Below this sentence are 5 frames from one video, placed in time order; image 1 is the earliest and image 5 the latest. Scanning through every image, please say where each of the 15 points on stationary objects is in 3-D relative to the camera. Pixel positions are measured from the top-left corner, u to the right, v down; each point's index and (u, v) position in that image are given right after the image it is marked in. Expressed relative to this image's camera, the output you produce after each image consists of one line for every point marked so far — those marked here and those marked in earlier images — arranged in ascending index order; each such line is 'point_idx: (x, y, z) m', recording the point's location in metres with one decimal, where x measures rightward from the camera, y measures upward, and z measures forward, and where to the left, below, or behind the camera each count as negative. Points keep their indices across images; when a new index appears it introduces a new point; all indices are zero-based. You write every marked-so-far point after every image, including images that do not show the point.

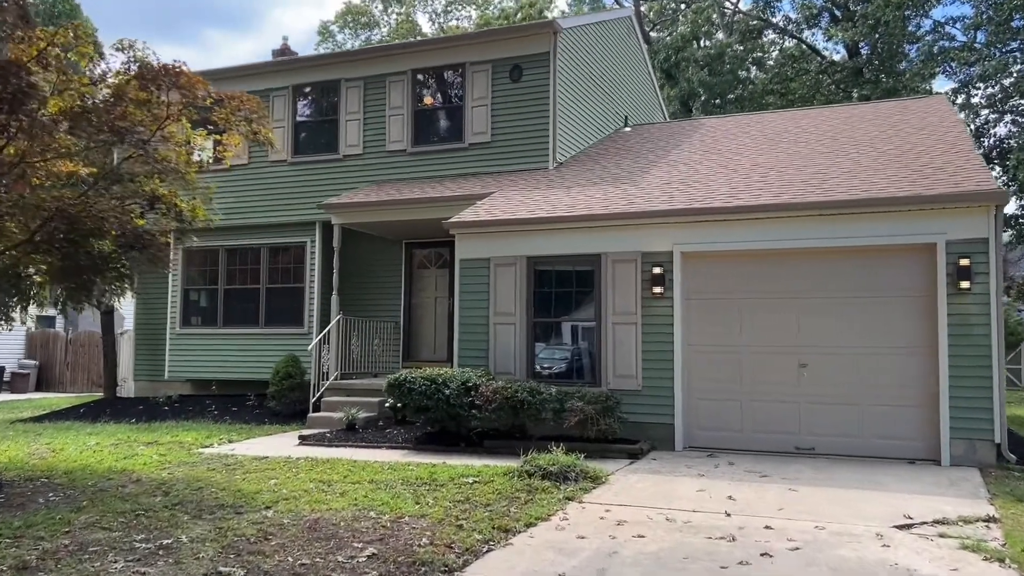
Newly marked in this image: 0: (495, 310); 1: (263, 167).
0: (-0.2, -0.3, +10.1) m
1: (-4.2, +2.0, +14.5) m
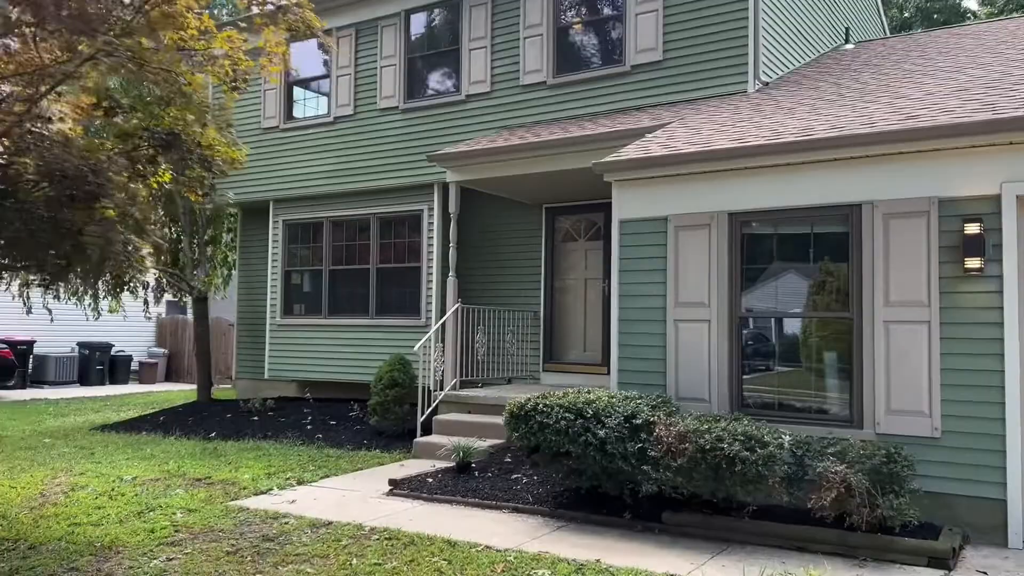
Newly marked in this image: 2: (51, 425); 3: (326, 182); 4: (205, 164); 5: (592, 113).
0: (+1.3, -0.1, +6.5) m
1: (-1.9, +2.3, +11.6) m
2: (-6.8, -2.0, +12.8) m
3: (-2.6, +1.5, +11.9) m
4: (-2.2, +0.9, +6.2) m
5: (+0.9, +2.0, +9.7) m
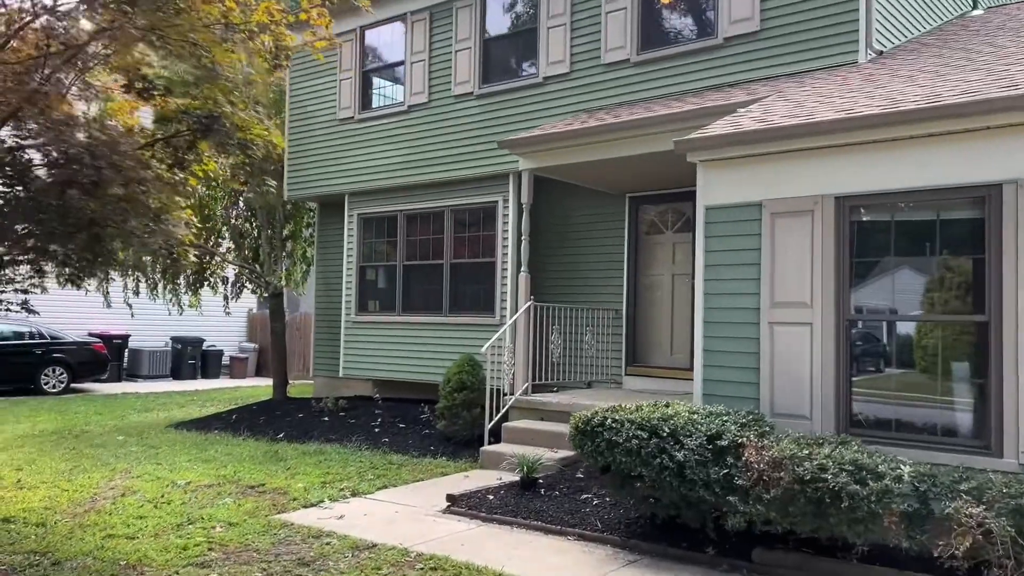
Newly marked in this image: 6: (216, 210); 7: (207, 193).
0: (+1.7, -0.1, +5.7) m
1: (-0.9, +2.3, +11.0) m
2: (-5.6, -2.0, +12.8) m
3: (-1.5, +1.5, +11.4) m
4: (-1.8, +0.9, +5.7) m
5: (+1.7, +2.0, +8.8) m
6: (-4.6, +1.2, +13.5) m
7: (-4.7, +1.5, +13.4) m
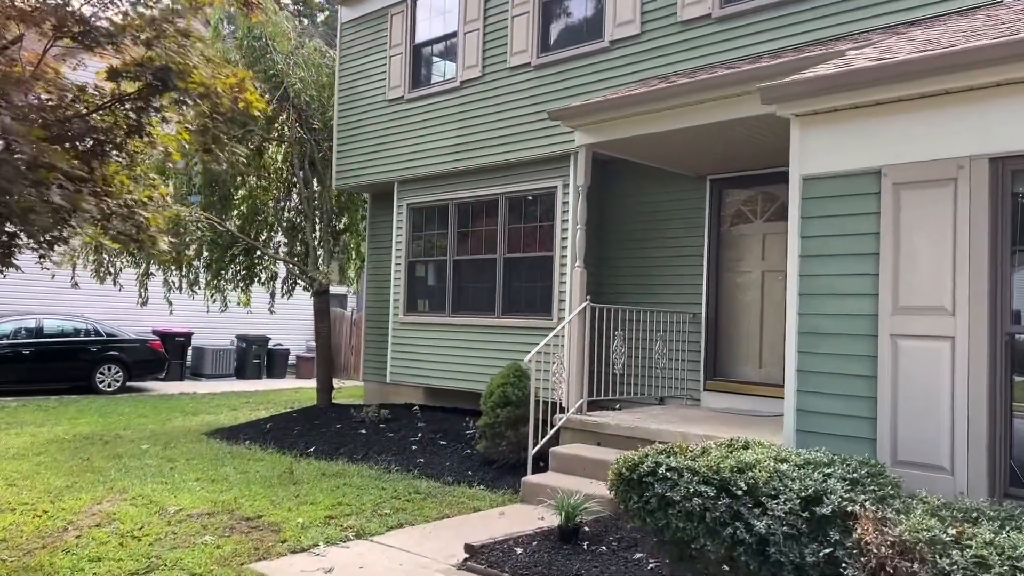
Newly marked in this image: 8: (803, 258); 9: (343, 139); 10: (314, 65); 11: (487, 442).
0: (+1.8, -0.1, +4.2) m
1: (-0.1, +2.4, +9.7) m
2: (-4.7, -1.9, +12.0) m
3: (-0.7, +1.5, +10.2) m
4: (-1.6, +1.0, +4.6) m
5: (+2.2, +2.0, +7.3) m
6: (-3.6, +1.3, +12.6) m
7: (-3.7, +1.5, +12.5) m
8: (+1.6, +0.2, +4.7) m
9: (-2.3, +2.1, +11.8) m
10: (-2.8, +3.2, +12.3) m
11: (-0.2, -1.3, +7.4) m
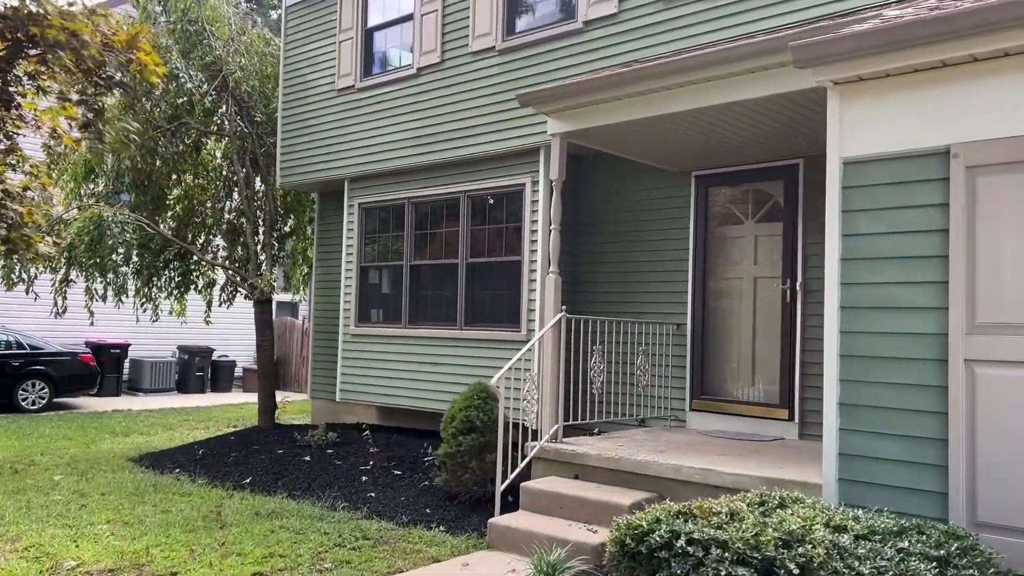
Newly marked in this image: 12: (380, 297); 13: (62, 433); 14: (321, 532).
0: (+1.7, -0.1, +3.3) m
1: (-0.5, +2.3, +8.8) m
2: (-5.2, -2.0, +10.8) m
3: (-1.2, +1.5, +9.3) m
4: (-1.8, +0.9, +3.6) m
5: (+1.9, +1.9, +6.4) m
6: (-4.1, +1.1, +11.5) m
7: (-4.2, +1.4, +11.4) m
8: (+1.5, +0.1, +3.8) m
9: (-2.8, +2.0, +10.8) m
10: (-3.4, +3.1, +11.3) m
11: (-0.5, -1.4, +6.5) m
12: (-1.5, -0.1, +9.7) m
13: (-6.3, -2.0, +12.1) m
14: (-1.3, -1.7, +5.9) m
